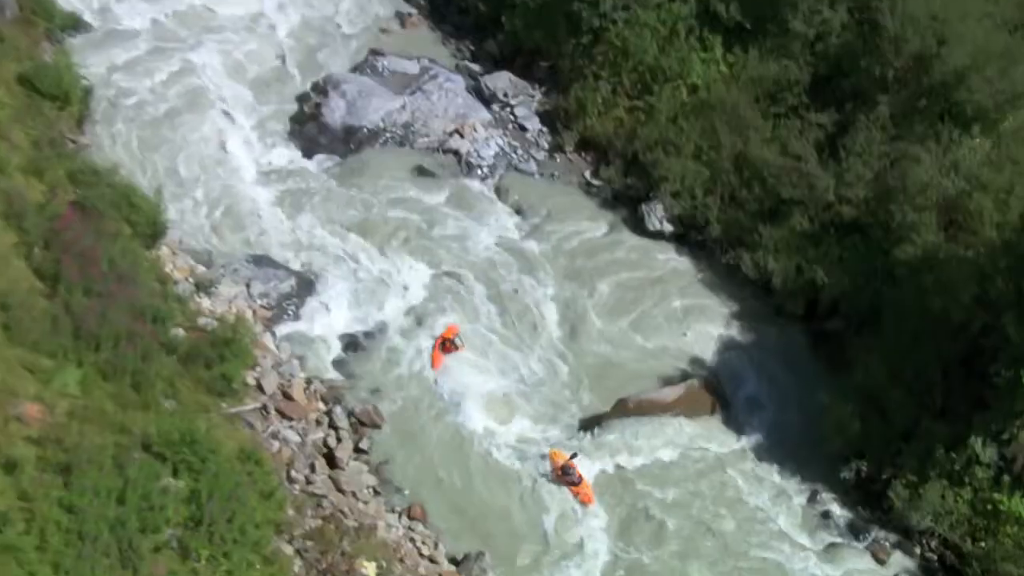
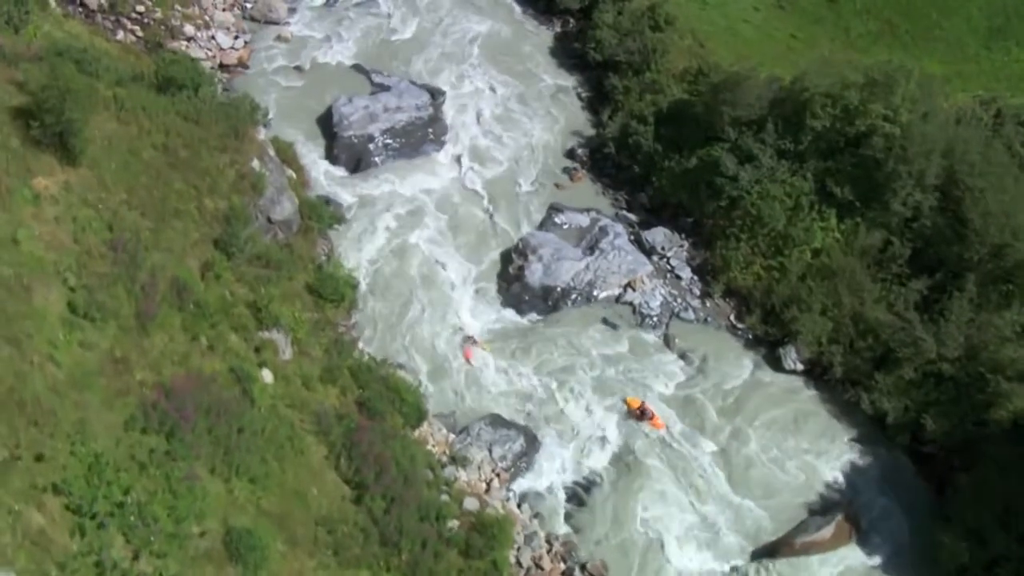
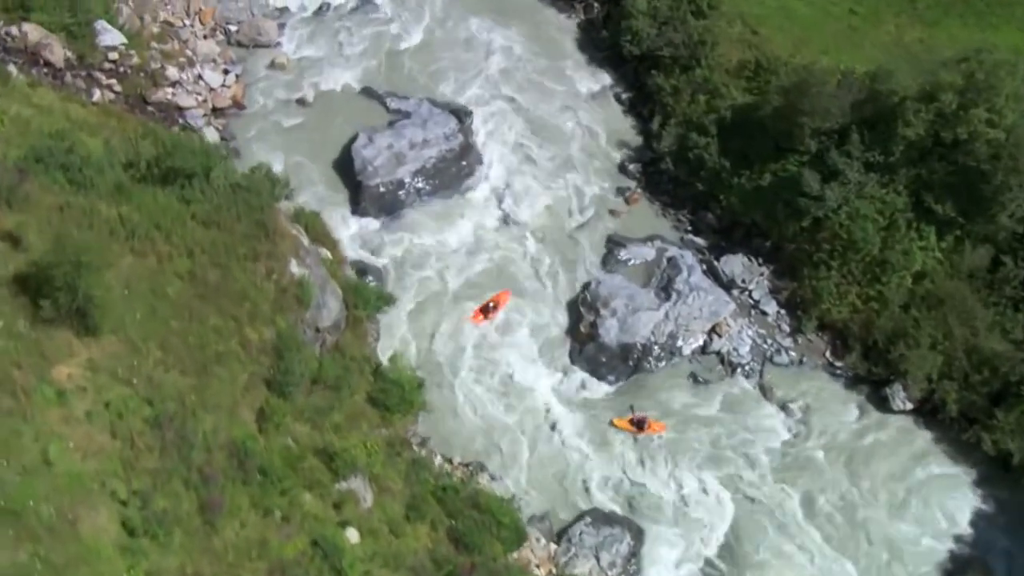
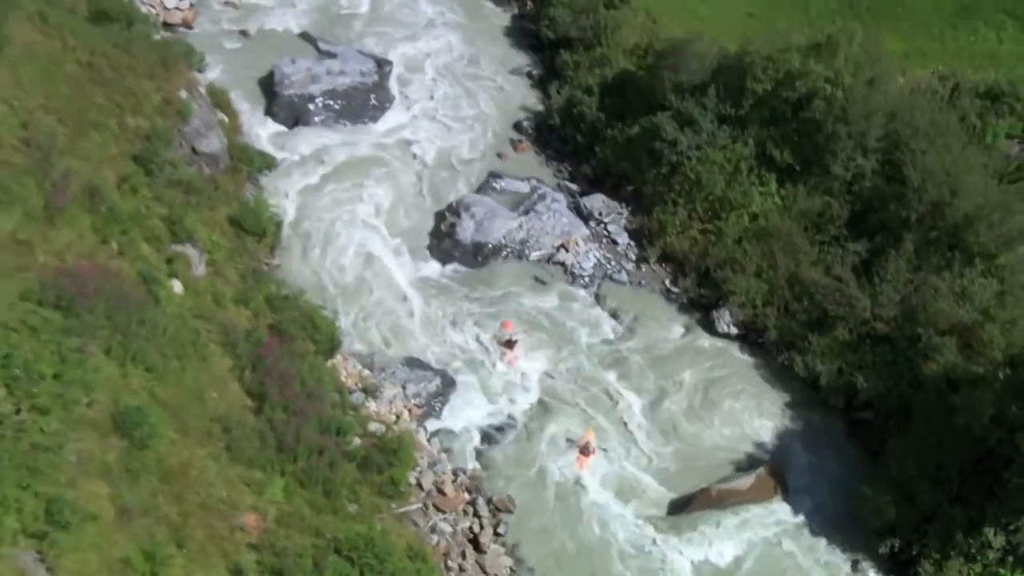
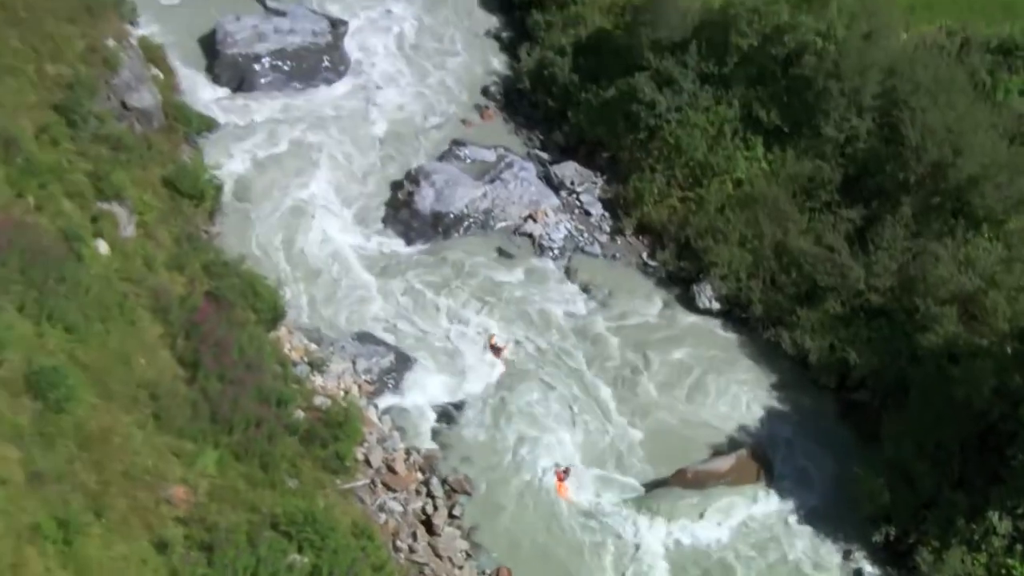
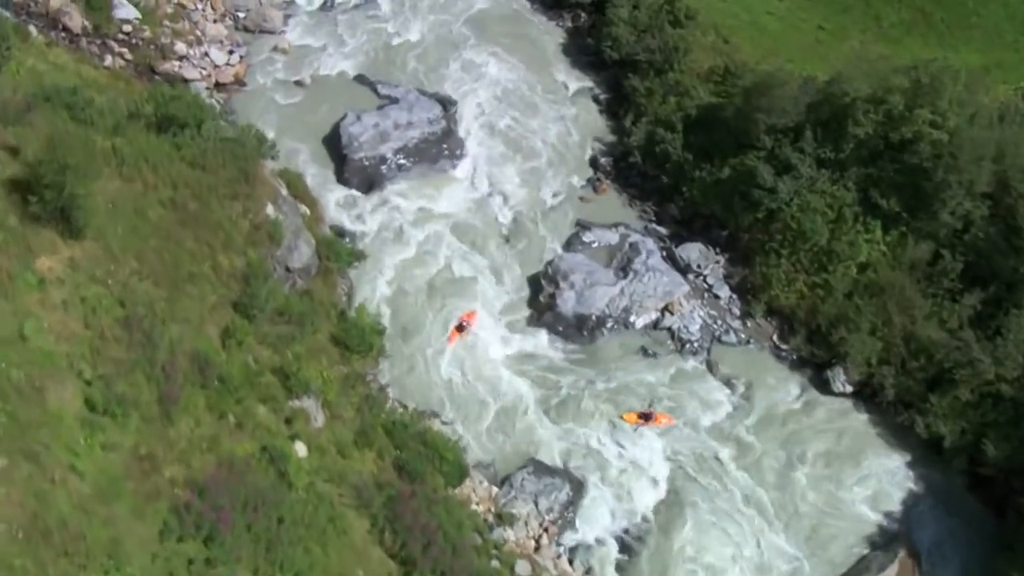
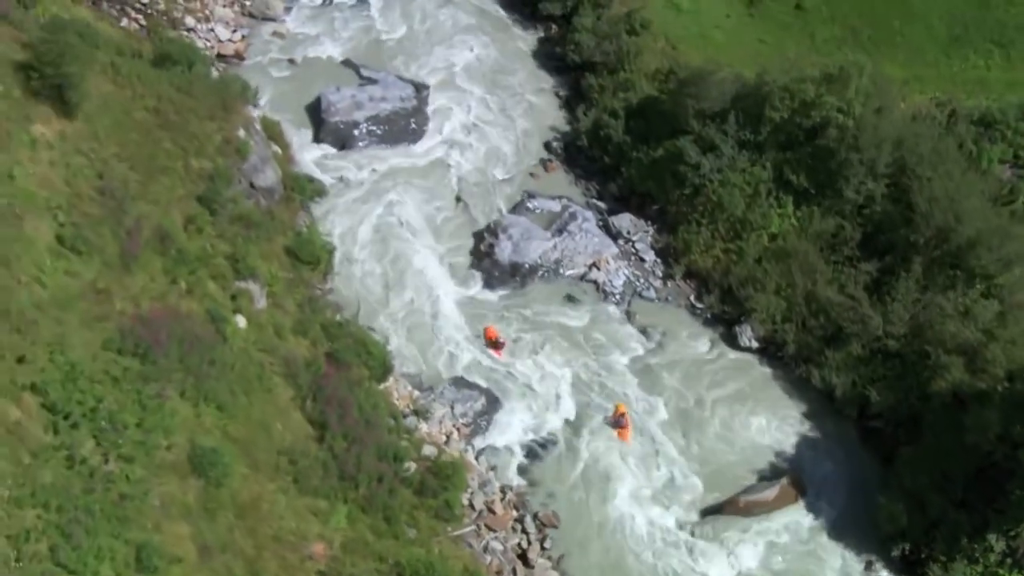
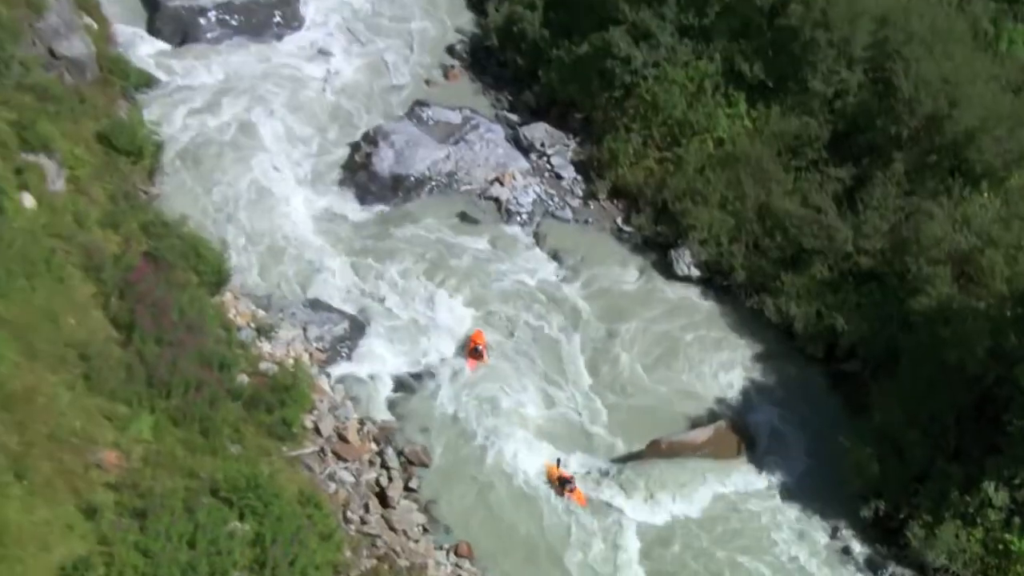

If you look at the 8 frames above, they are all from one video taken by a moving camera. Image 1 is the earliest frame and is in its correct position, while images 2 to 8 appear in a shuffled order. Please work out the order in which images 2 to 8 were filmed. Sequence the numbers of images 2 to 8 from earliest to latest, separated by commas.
8, 5, 4, 7, 2, 6, 3
